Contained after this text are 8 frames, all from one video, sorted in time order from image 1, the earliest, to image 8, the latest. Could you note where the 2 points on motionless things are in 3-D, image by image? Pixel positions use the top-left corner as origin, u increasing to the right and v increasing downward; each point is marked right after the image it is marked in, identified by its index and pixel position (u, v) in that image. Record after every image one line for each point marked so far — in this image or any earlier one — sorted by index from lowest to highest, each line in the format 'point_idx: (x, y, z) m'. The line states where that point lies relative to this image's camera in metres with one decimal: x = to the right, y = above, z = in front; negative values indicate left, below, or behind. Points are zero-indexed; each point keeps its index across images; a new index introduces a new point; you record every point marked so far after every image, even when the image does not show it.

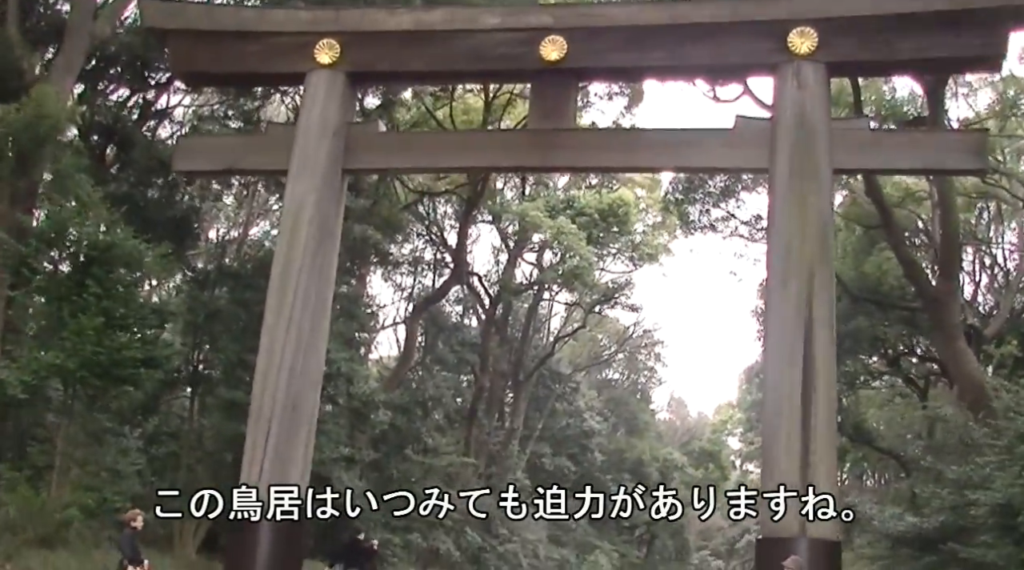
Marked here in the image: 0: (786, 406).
0: (+2.0, -0.9, +7.0) m
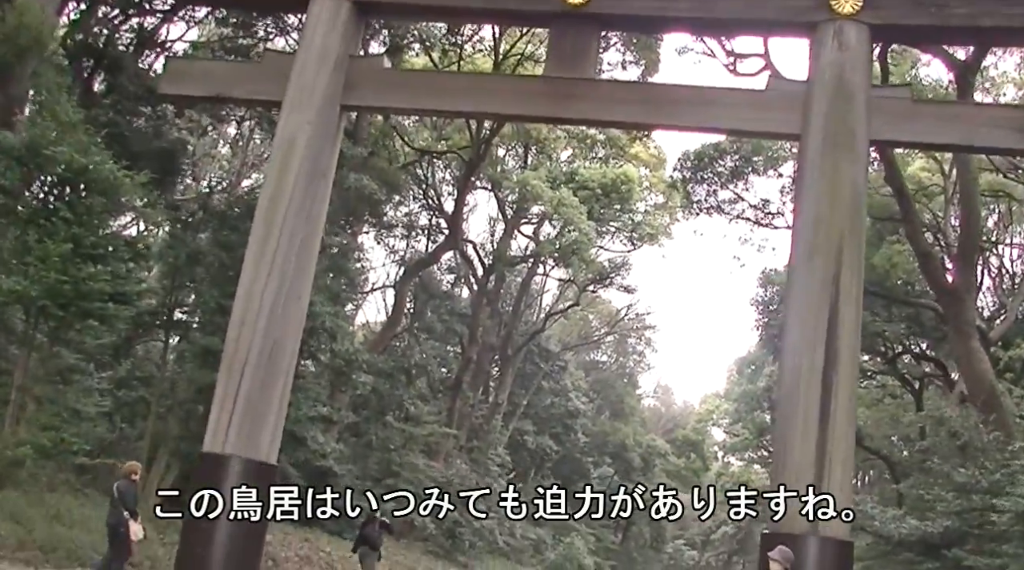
0: (+1.9, -0.7, +6.4) m
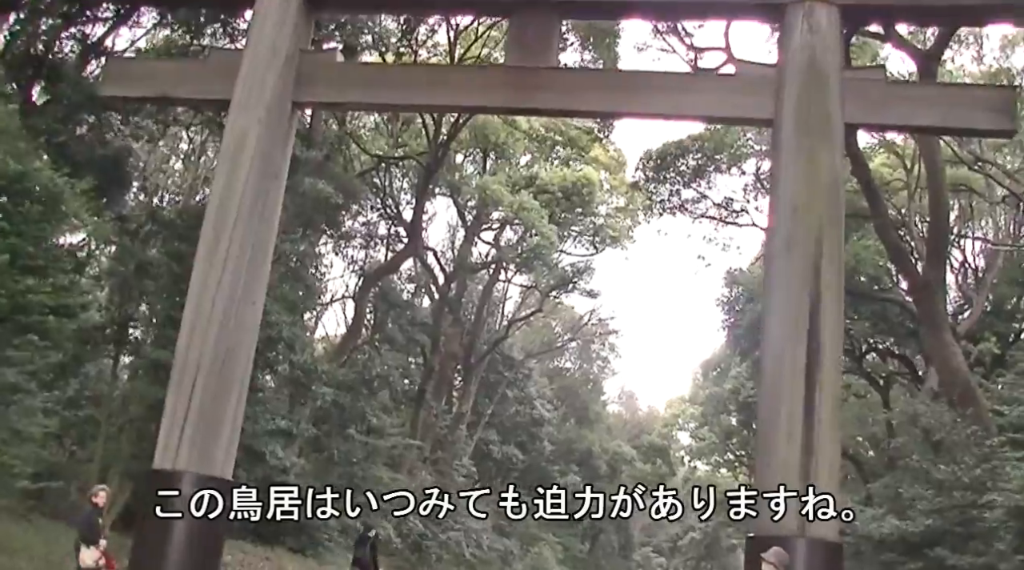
0: (+1.7, -0.7, +6.1) m
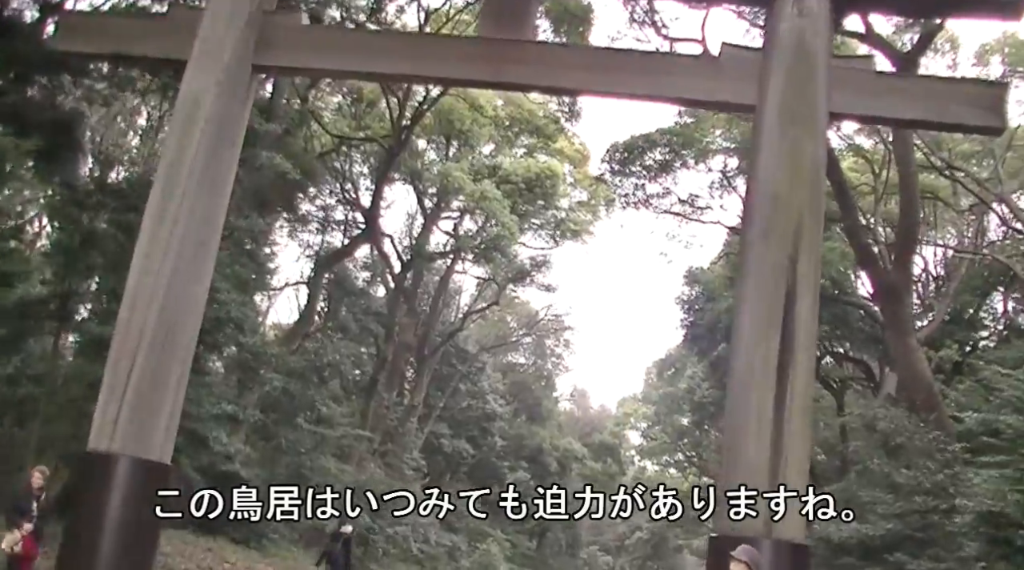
0: (+1.5, -0.6, +5.9) m
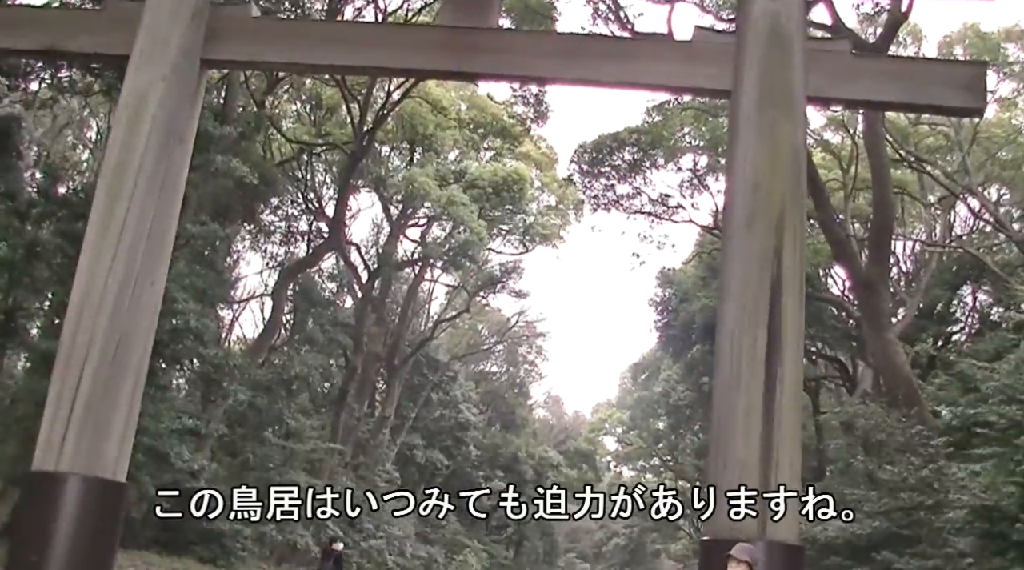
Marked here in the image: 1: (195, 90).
0: (+1.4, -0.5, +5.6) m
1: (-2.2, +1.4, +6.7) m
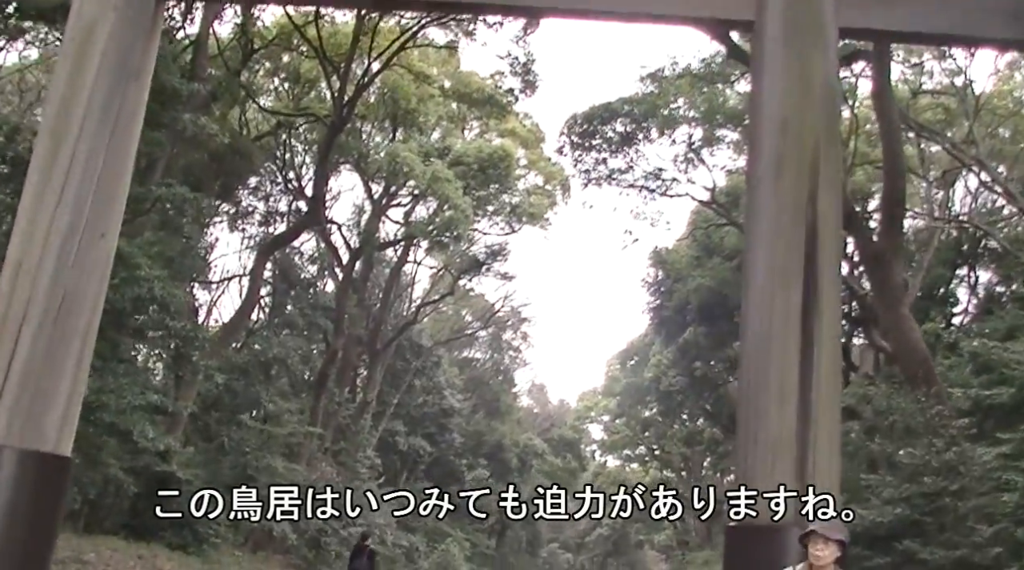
0: (+1.4, -0.3, +5.0) m
1: (-2.2, +1.6, +5.9) m
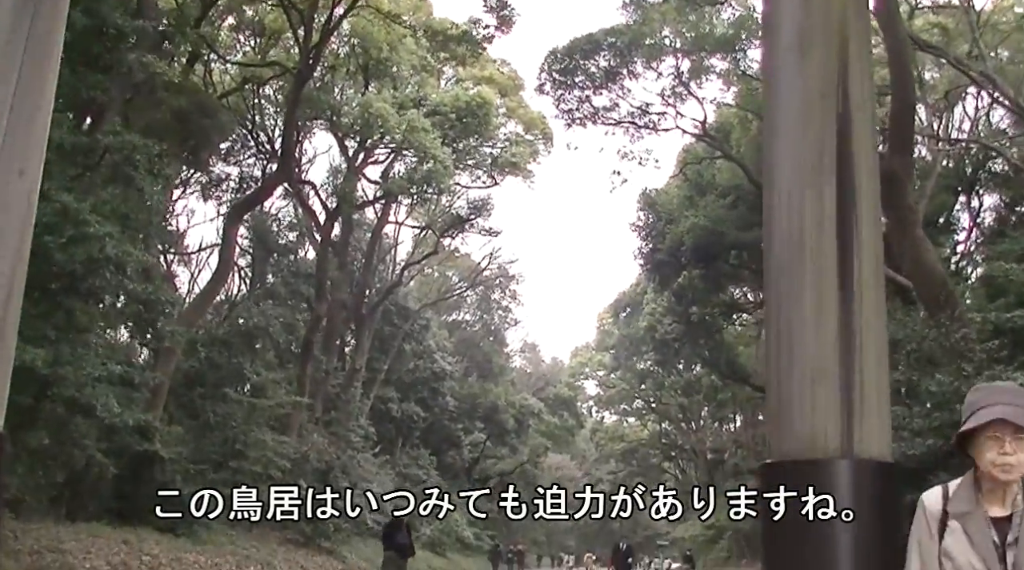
0: (+1.3, +0.2, +4.3) m
1: (-2.3, +1.9, +5.1) m
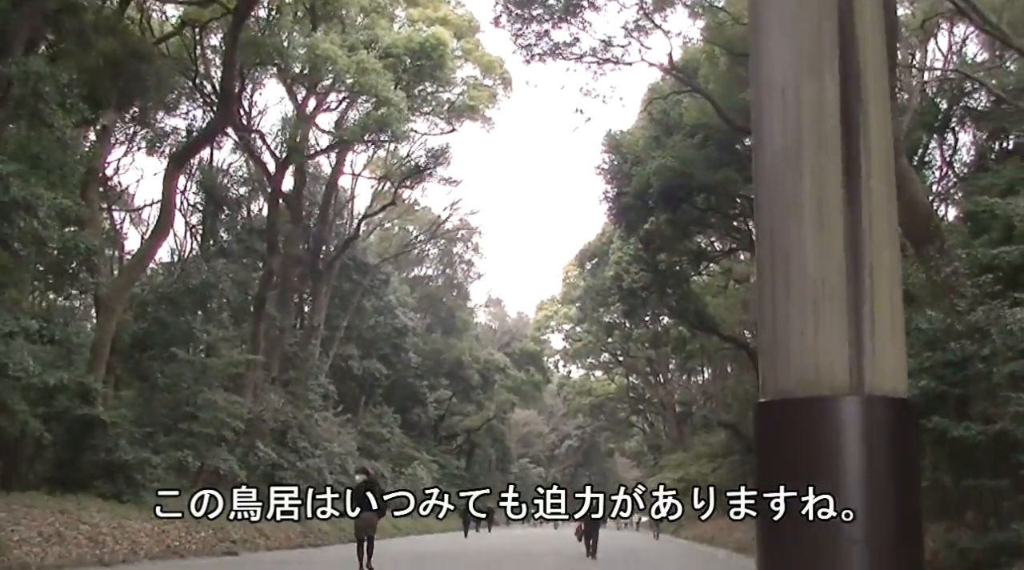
0: (+1.1, +0.5, +3.6) m
1: (-2.6, +2.2, +4.3) m
